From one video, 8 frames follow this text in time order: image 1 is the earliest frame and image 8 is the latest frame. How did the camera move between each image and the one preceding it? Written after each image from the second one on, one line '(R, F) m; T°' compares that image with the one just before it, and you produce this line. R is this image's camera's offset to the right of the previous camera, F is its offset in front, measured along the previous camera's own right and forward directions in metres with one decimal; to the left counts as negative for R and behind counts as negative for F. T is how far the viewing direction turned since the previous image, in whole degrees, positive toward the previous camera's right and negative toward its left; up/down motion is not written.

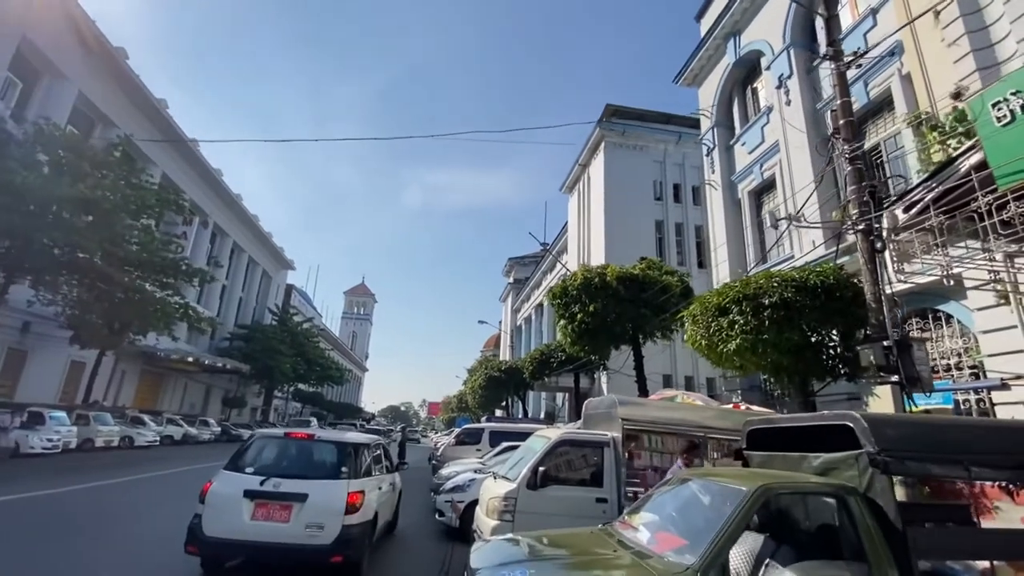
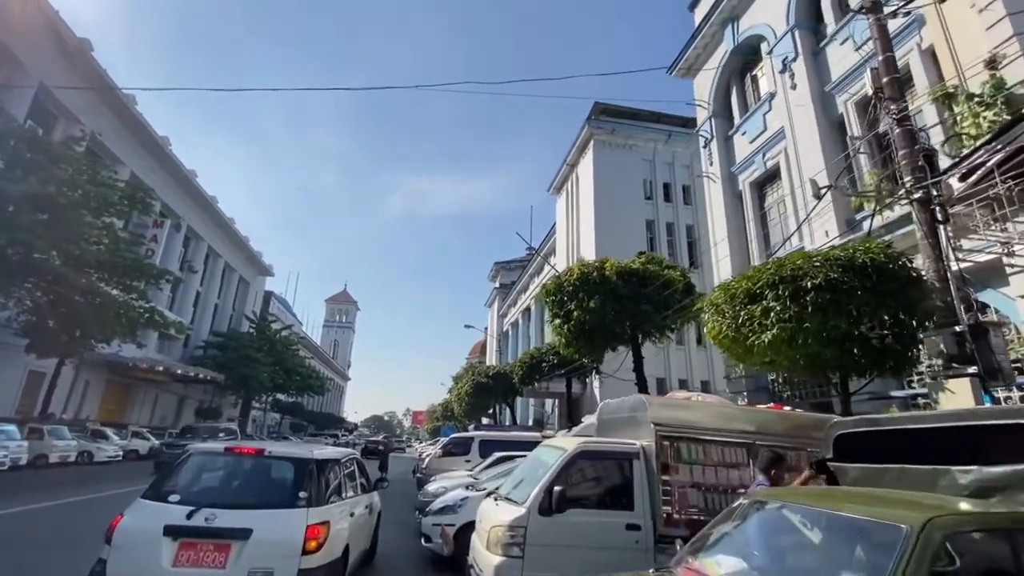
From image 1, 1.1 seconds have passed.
(-0.2, +1.0) m; +2°
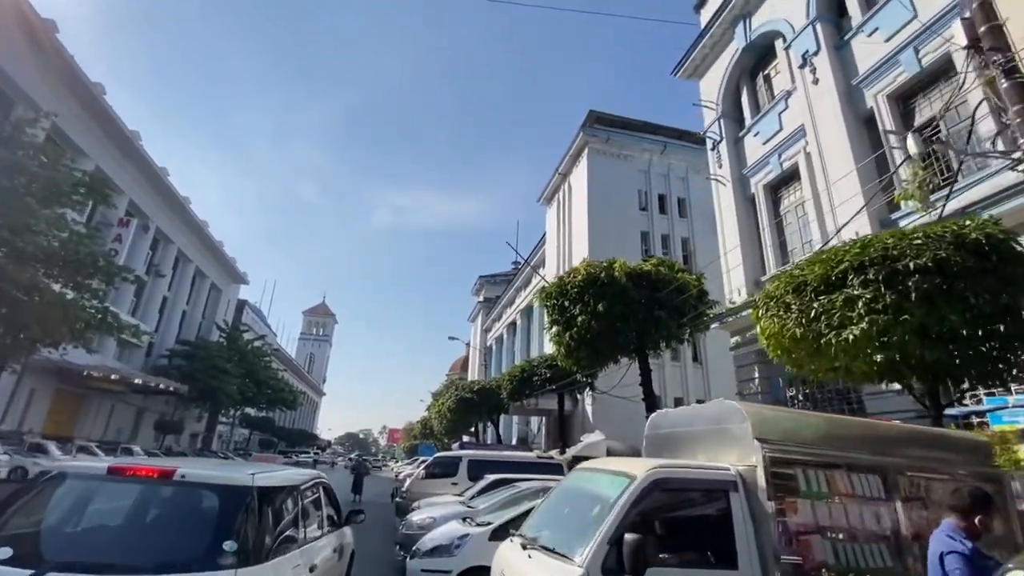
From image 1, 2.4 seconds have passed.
(-0.3, +1.3) m; +2°
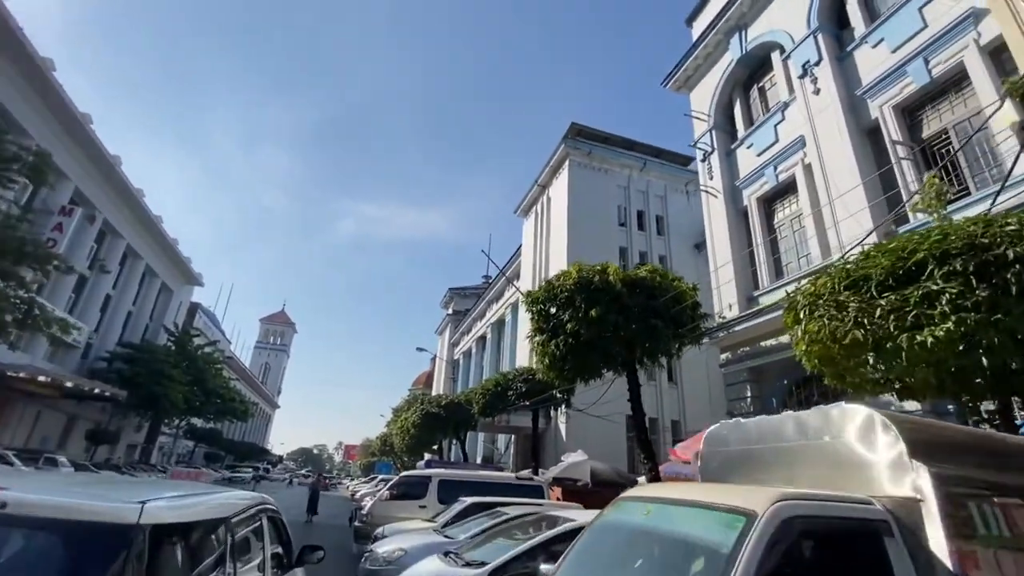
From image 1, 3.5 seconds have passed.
(-0.3, +1.0) m; +4°
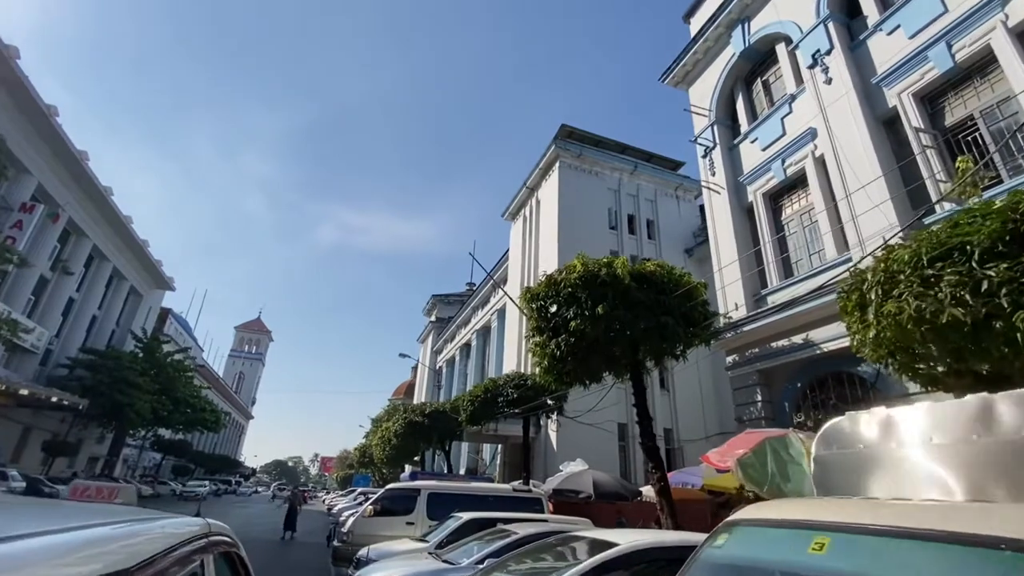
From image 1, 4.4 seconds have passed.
(-0.3, +0.8) m; +2°
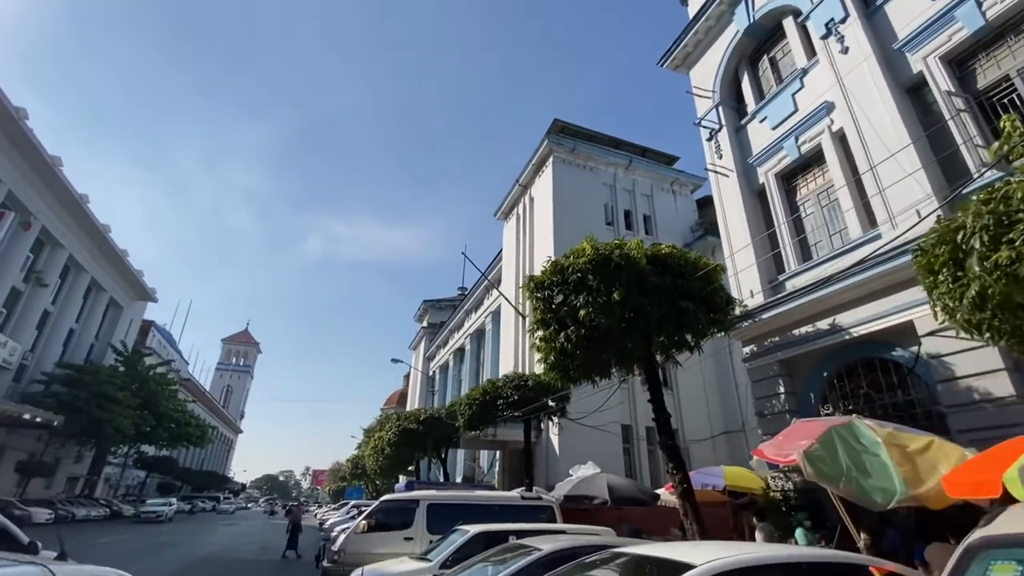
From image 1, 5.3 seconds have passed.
(-0.2, +0.8) m; +1°
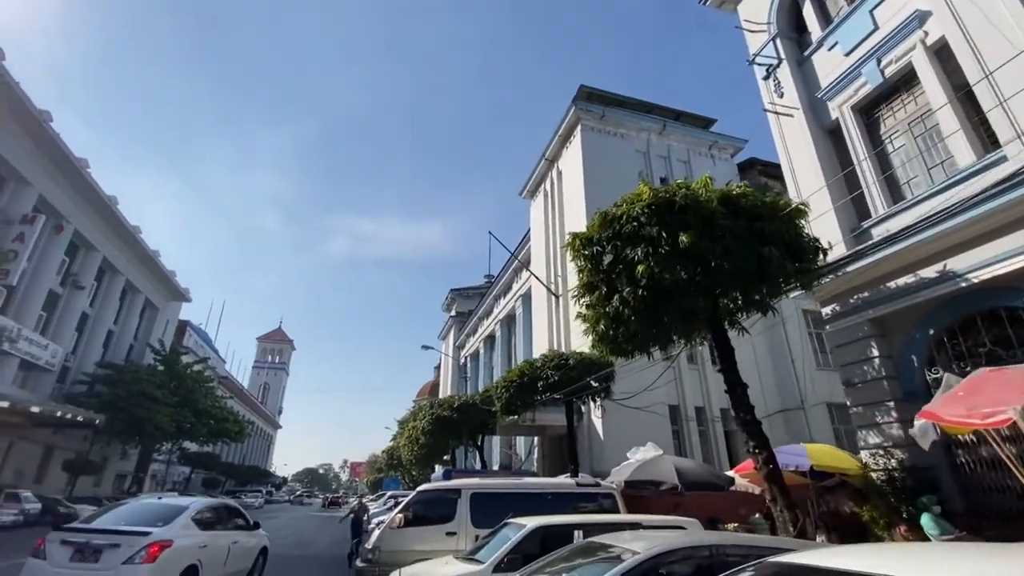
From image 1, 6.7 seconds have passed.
(-0.3, +1.2) m; -3°
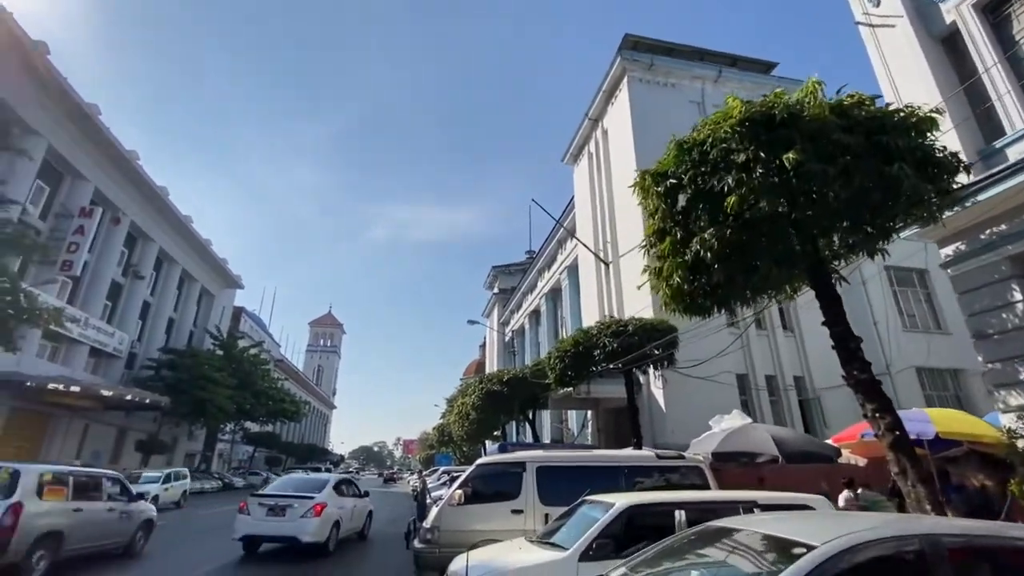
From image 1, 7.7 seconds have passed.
(-0.3, +1.0) m; -5°
